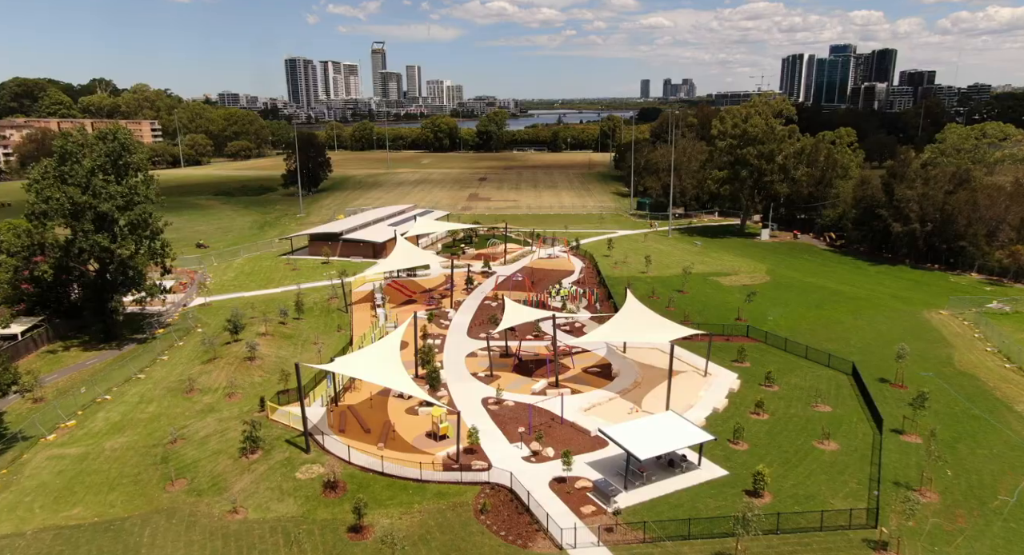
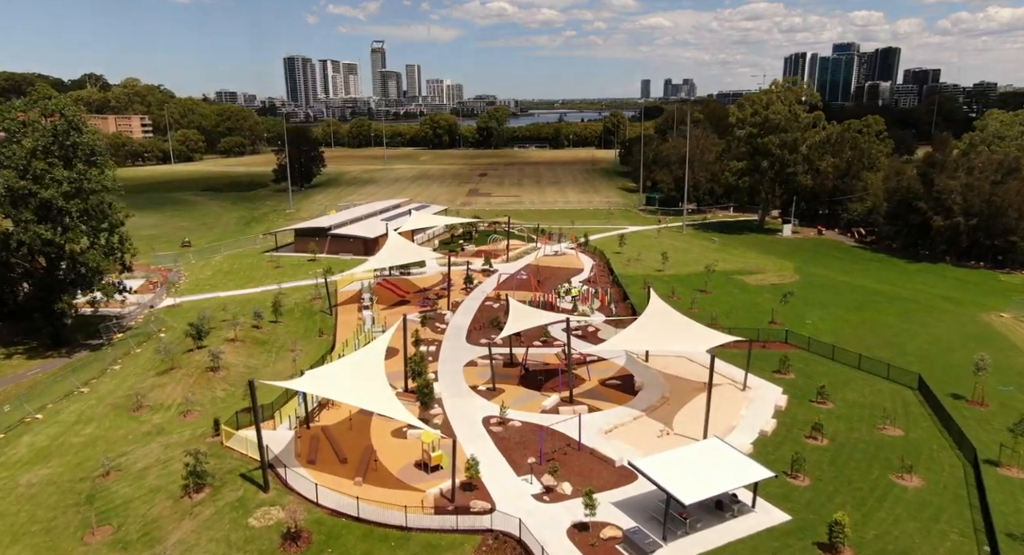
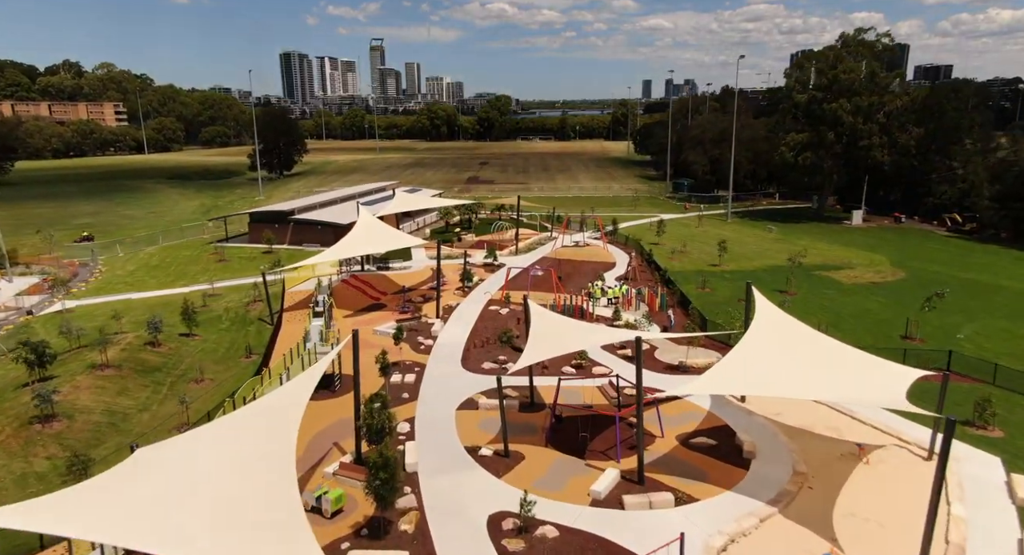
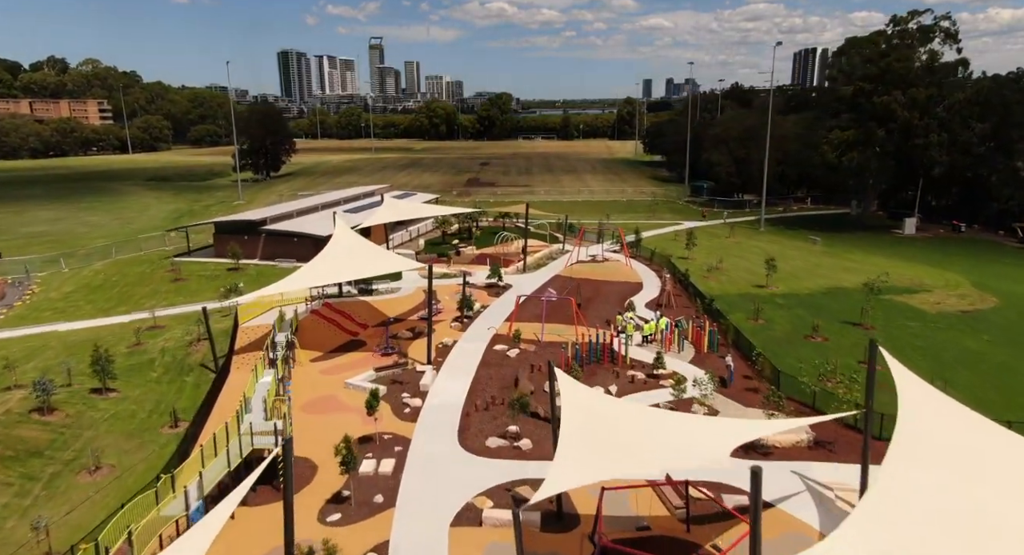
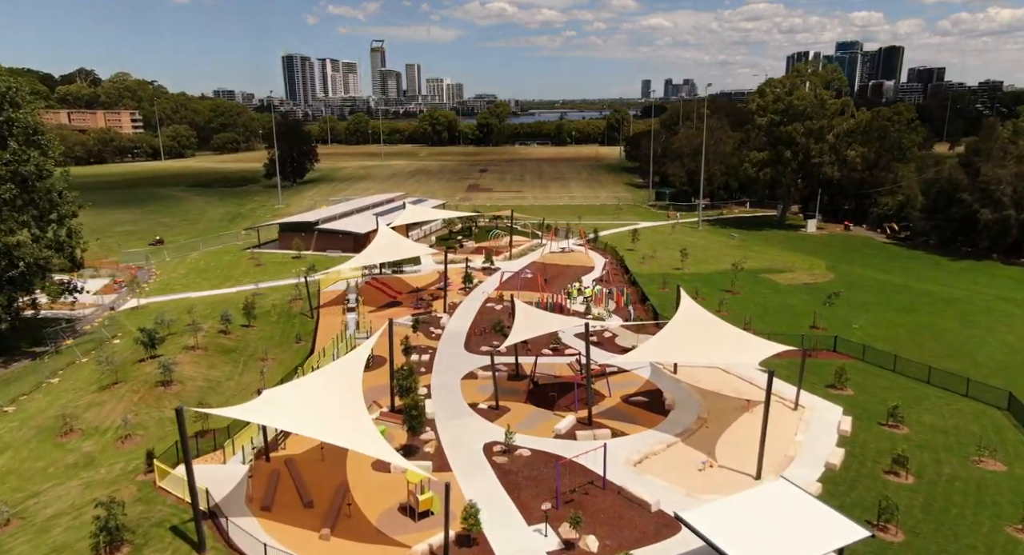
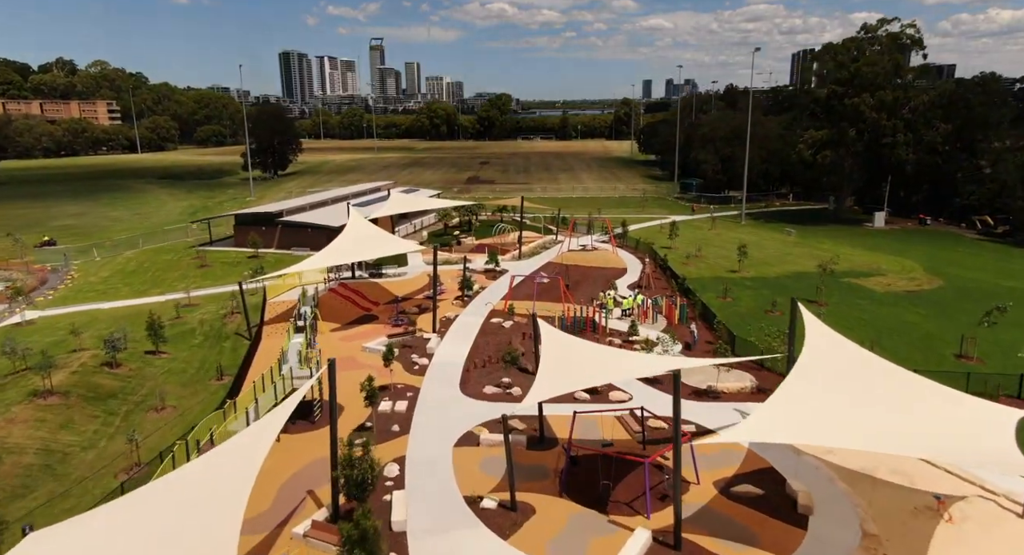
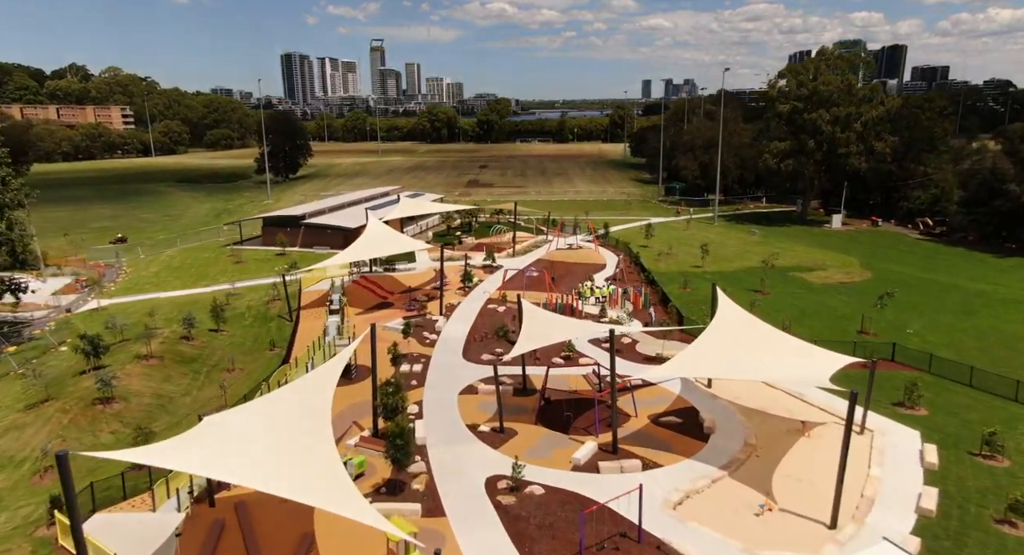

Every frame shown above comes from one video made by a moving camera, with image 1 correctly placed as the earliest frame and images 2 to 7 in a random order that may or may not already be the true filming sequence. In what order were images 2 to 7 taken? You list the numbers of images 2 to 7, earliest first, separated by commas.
2, 5, 7, 3, 6, 4
